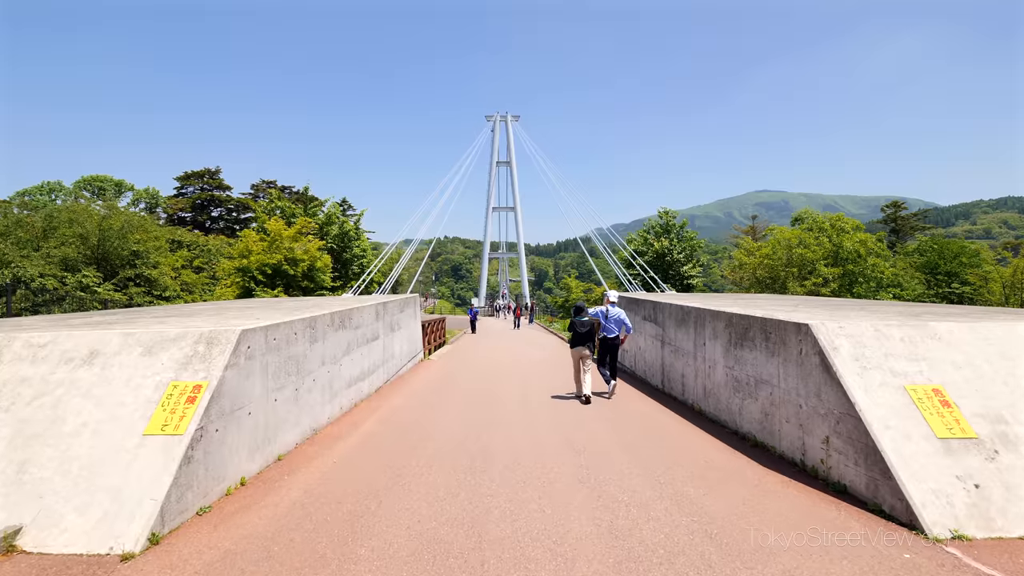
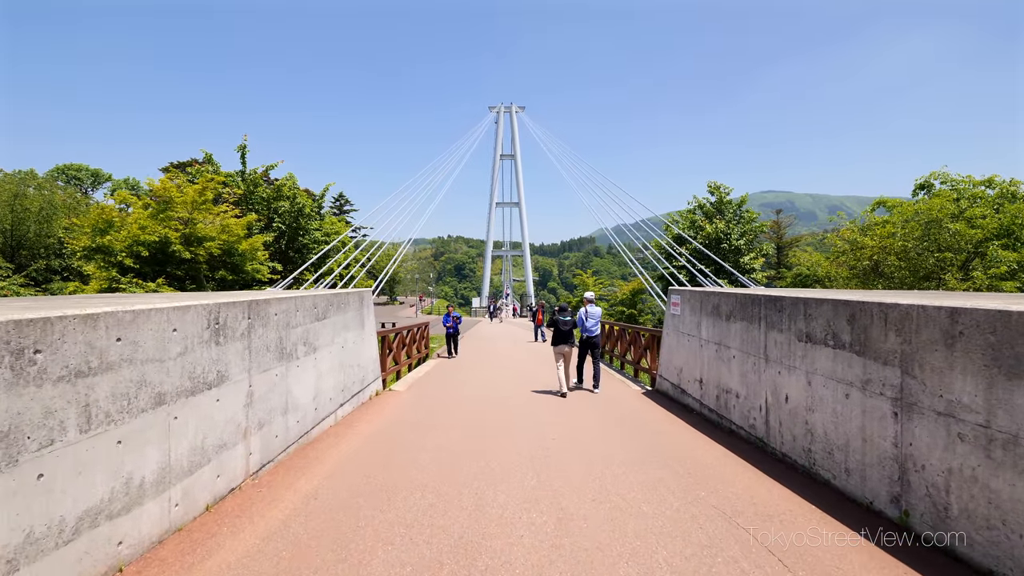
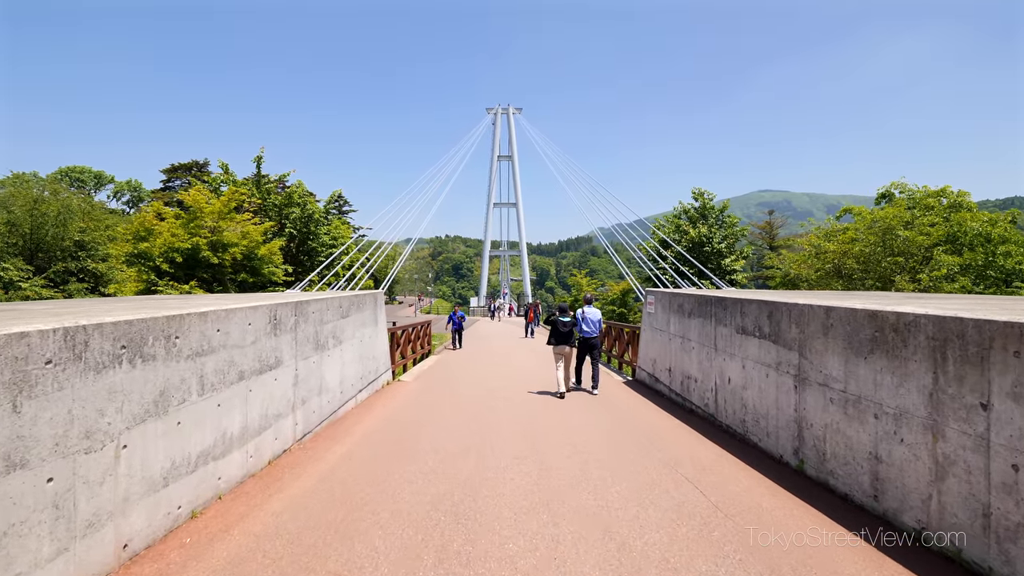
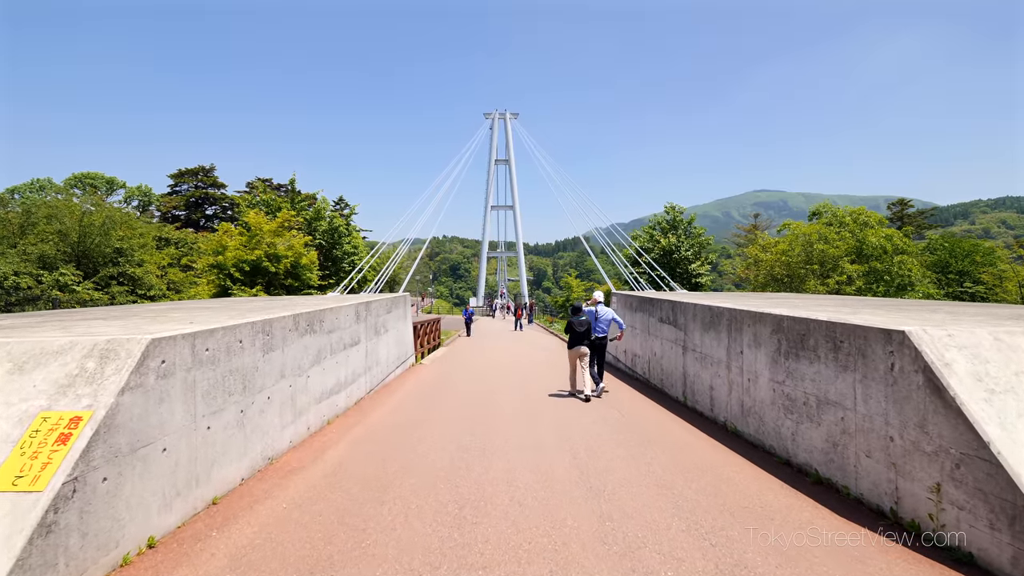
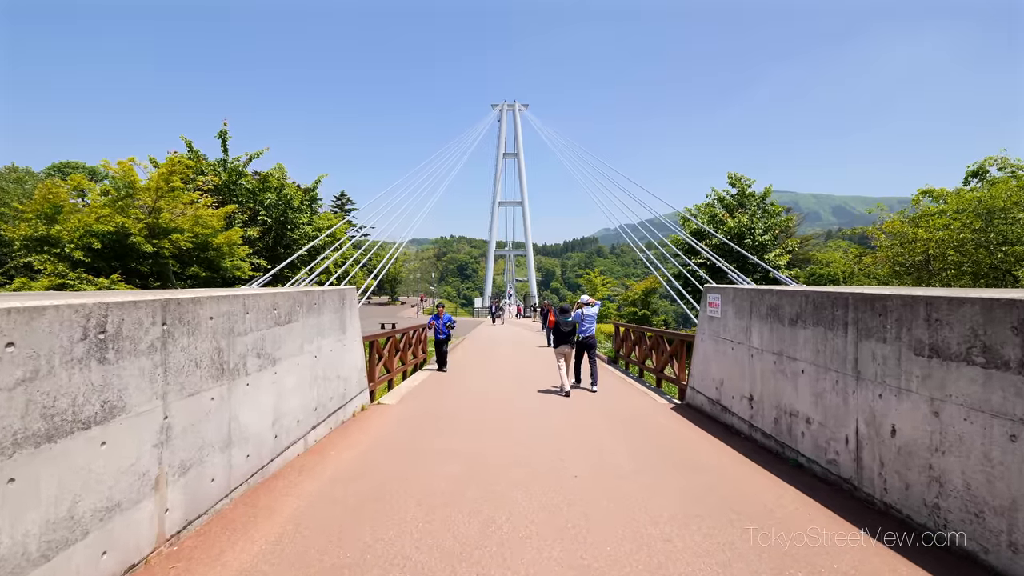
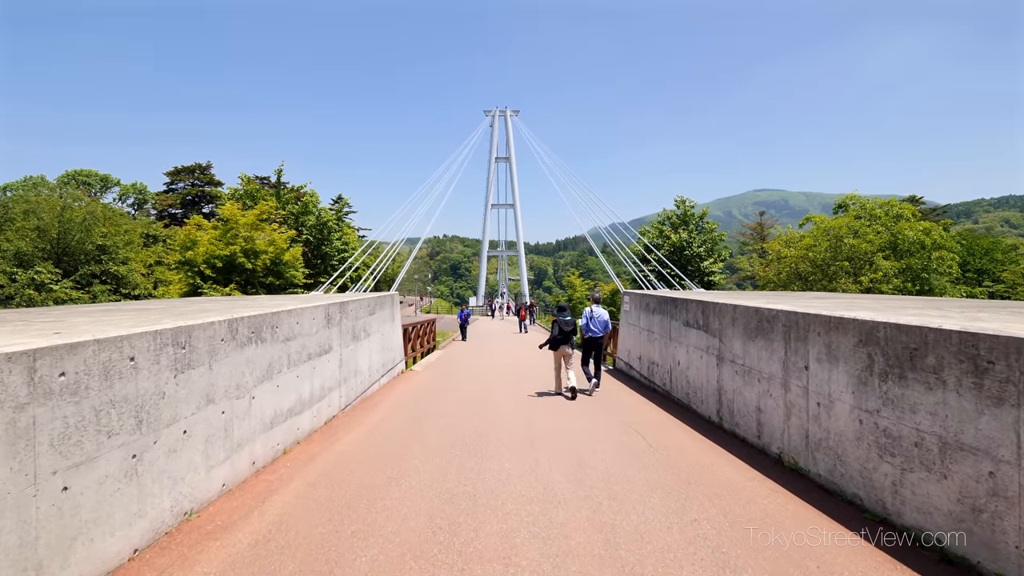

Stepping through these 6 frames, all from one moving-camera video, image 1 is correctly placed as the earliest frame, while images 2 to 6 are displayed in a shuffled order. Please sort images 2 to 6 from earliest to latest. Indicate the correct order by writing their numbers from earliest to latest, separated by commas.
4, 6, 3, 2, 5
